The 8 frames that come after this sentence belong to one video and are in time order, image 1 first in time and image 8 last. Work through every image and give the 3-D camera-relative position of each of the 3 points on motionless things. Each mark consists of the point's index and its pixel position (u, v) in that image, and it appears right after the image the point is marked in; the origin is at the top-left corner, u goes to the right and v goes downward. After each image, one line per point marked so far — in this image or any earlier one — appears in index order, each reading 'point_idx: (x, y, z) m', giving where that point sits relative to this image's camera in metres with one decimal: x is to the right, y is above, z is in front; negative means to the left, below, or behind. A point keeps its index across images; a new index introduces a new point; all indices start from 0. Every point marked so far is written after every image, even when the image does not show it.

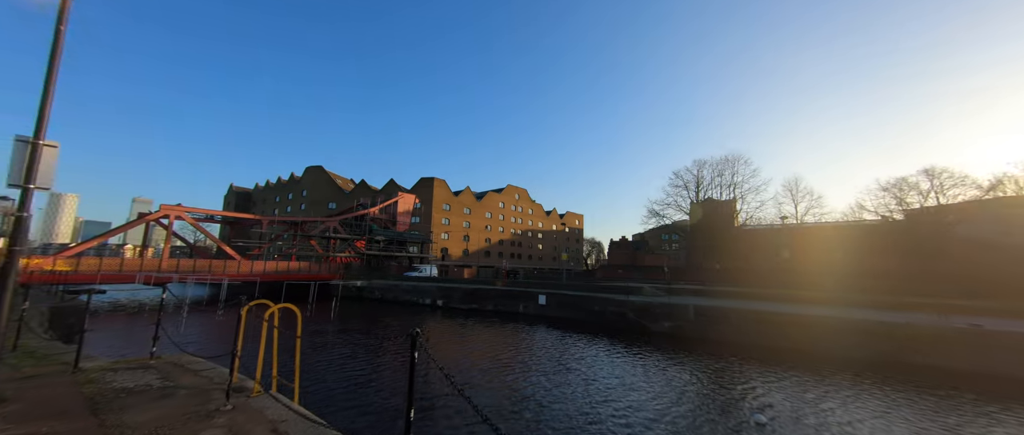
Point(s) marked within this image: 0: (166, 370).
0: (-4.3, -1.9, +4.6) m
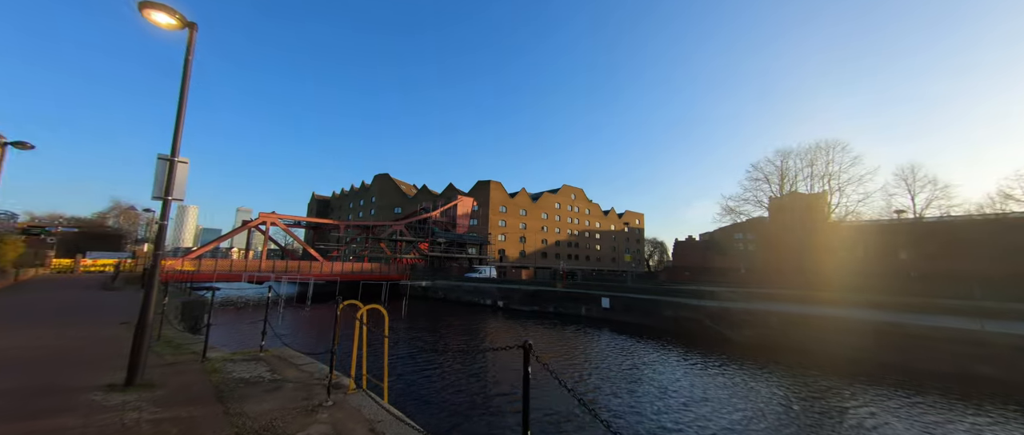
0: (-3.3, -2.0, +5.0) m
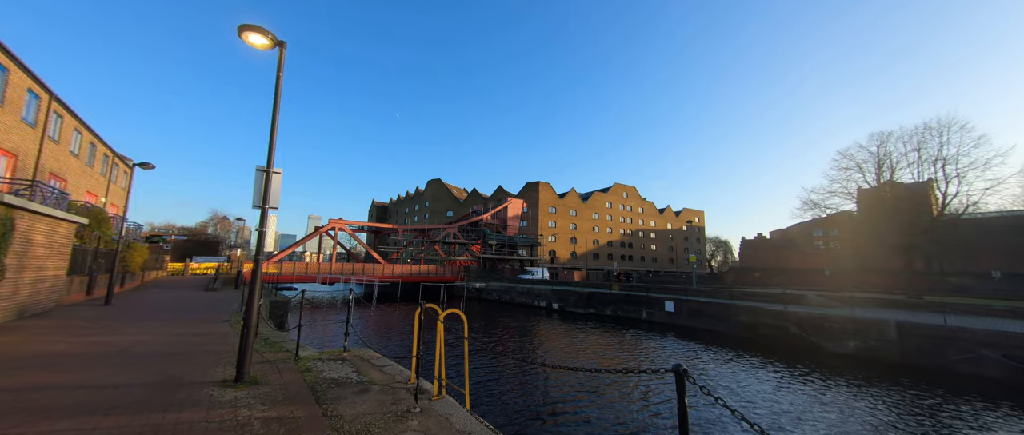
0: (-2.2, -2.1, +5.2) m
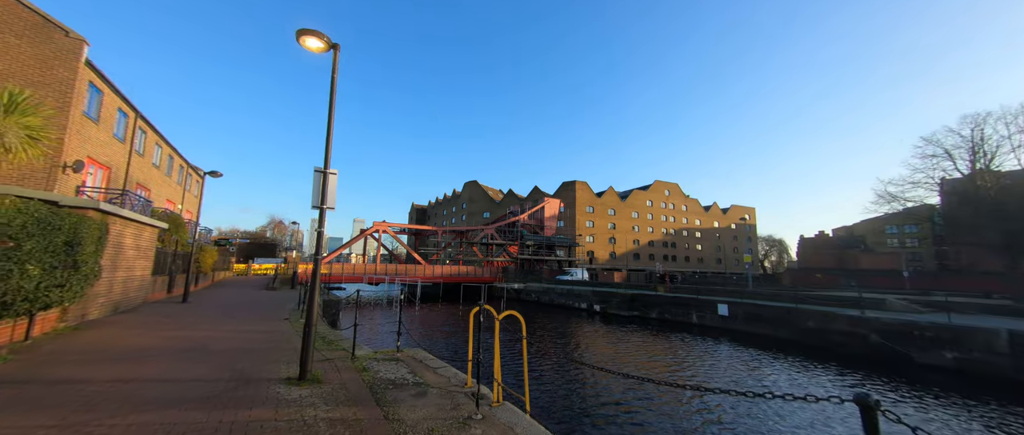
0: (-1.4, -2.1, +5.2) m
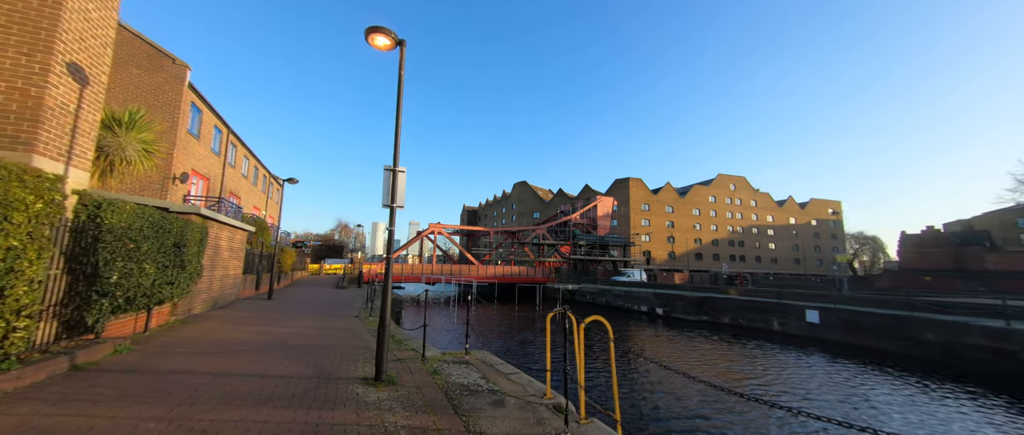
0: (-0.4, -2.1, +5.0) m
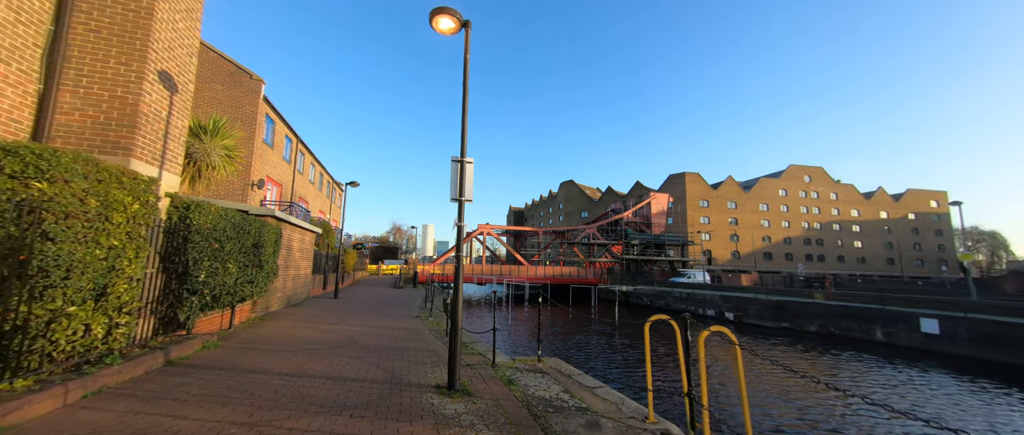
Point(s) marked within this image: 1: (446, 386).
0: (+0.6, -2.0, +4.5) m
1: (-0.8, -1.9, +4.2) m
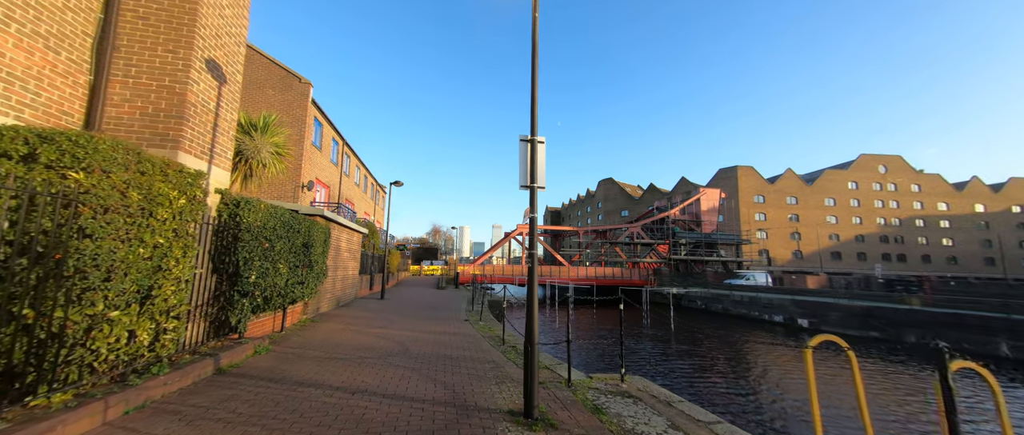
0: (+1.5, -1.9, +3.7) m
1: (+0.1, -1.9, +3.5) m
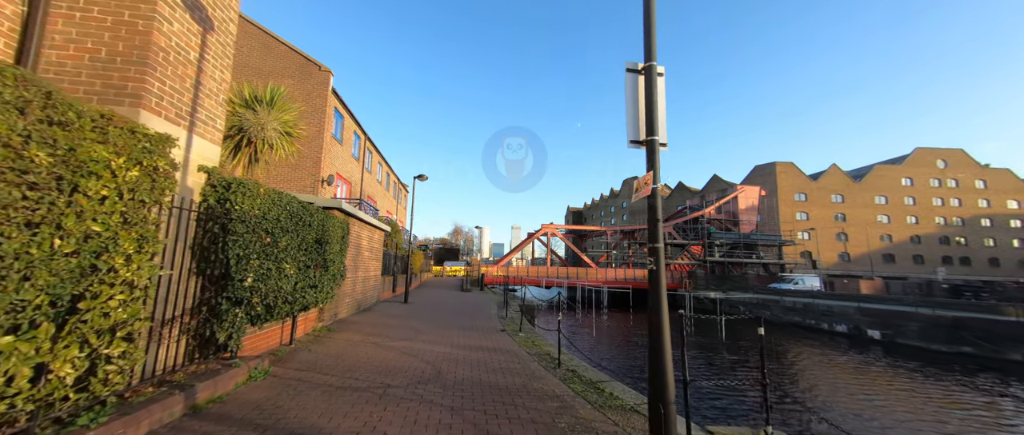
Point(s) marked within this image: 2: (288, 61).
0: (+2.2, -1.7, +2.2) m
1: (+0.8, -1.7, +2.1) m
2: (-8.4, +6.0, +13.6) m
